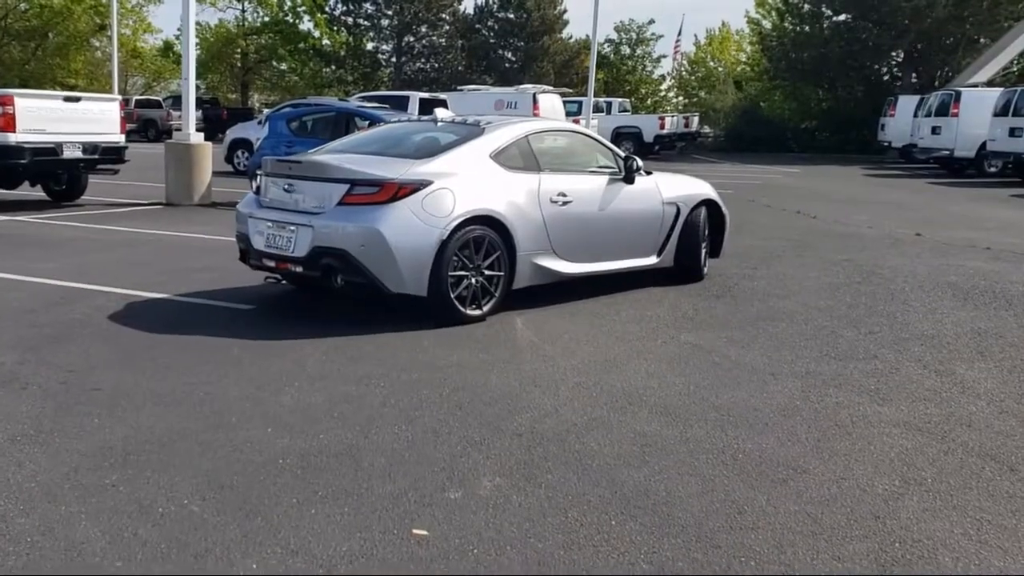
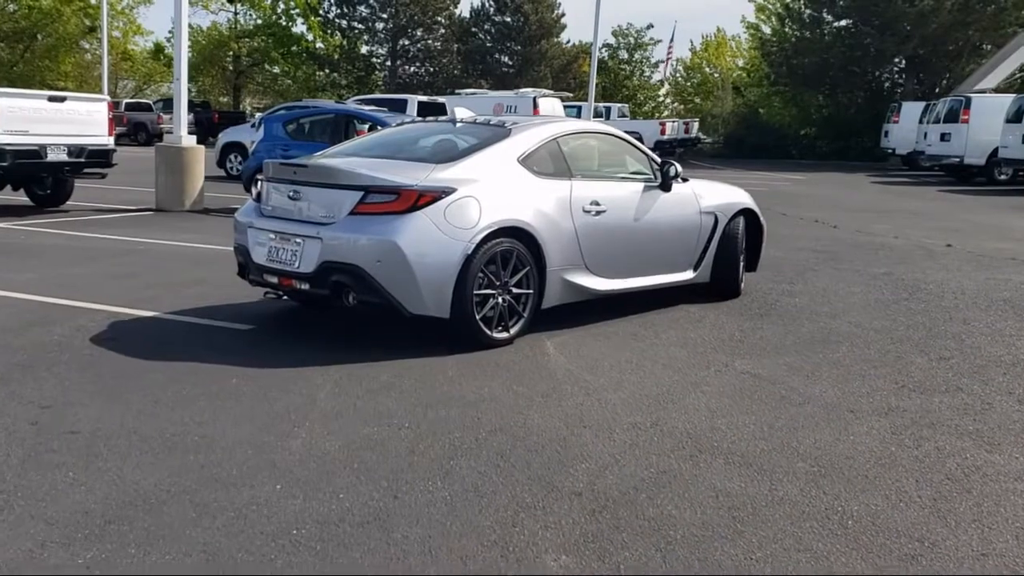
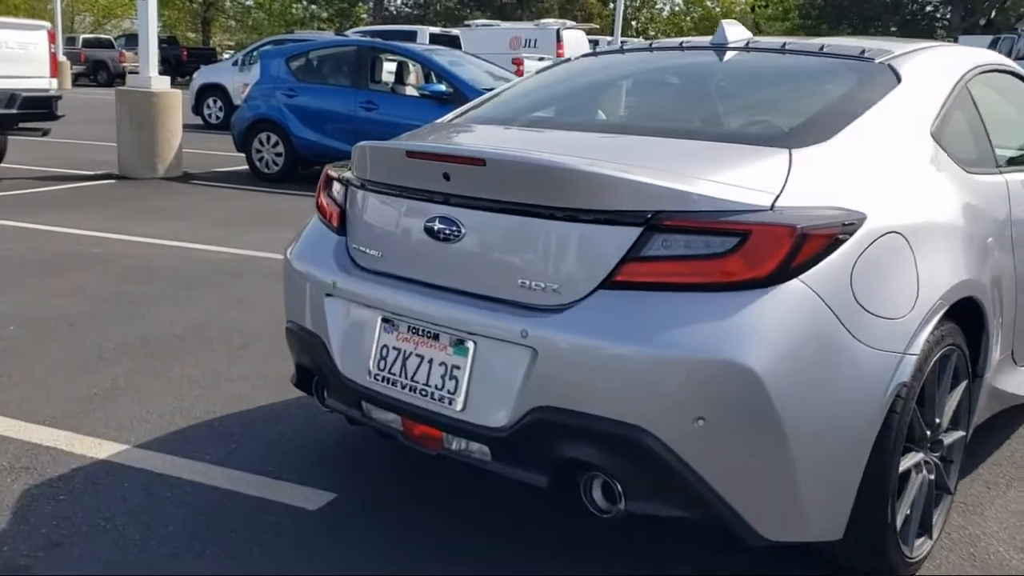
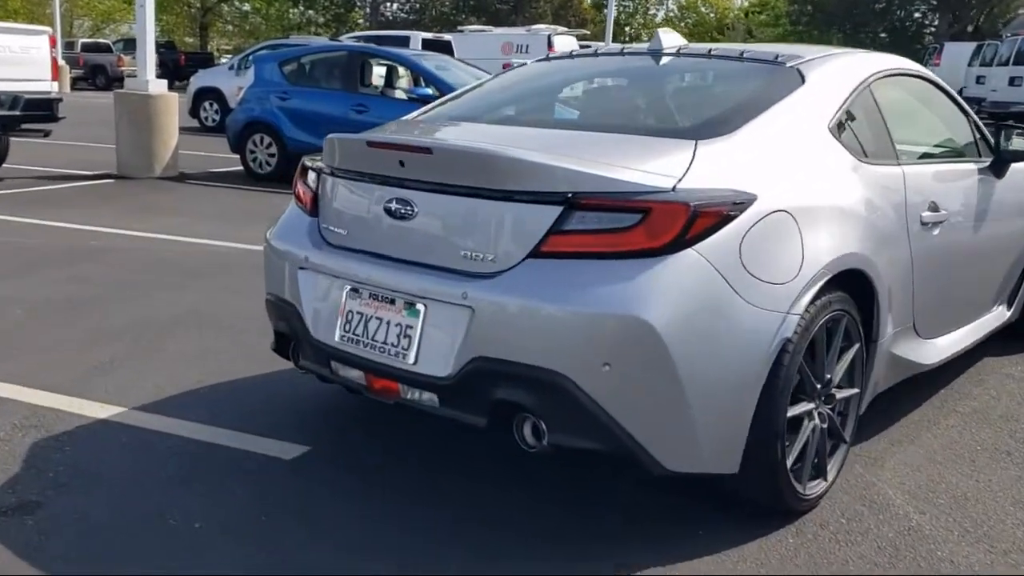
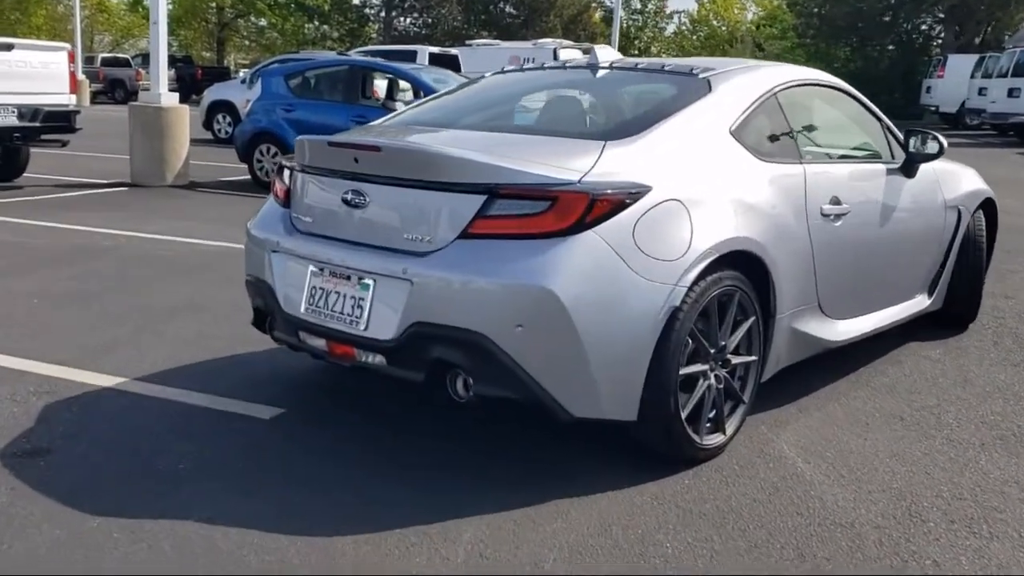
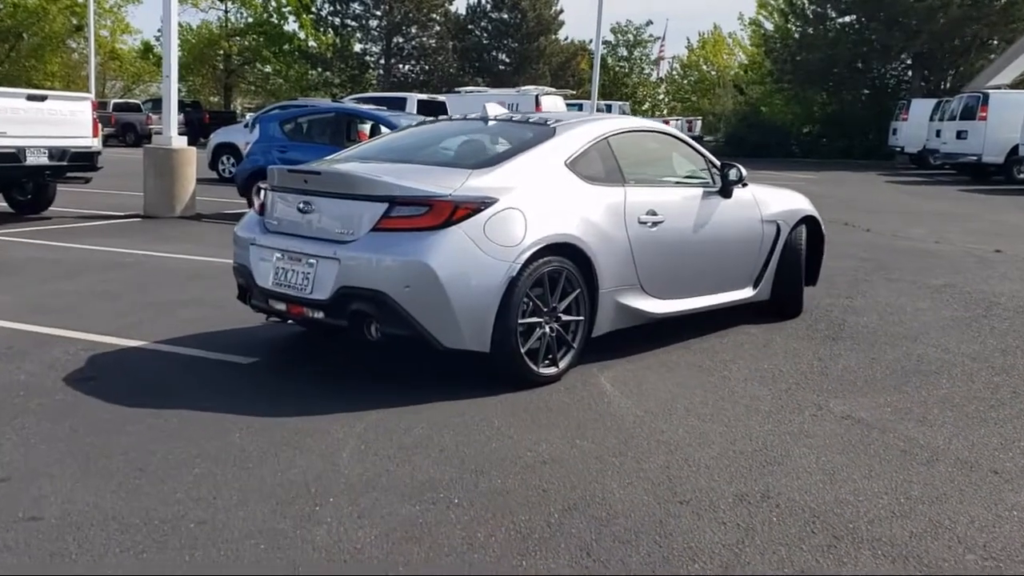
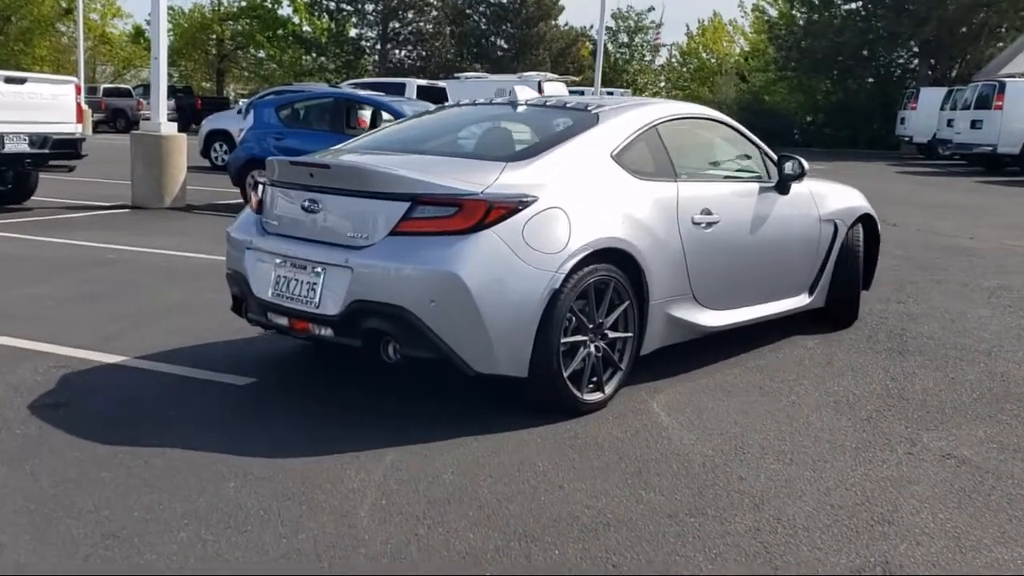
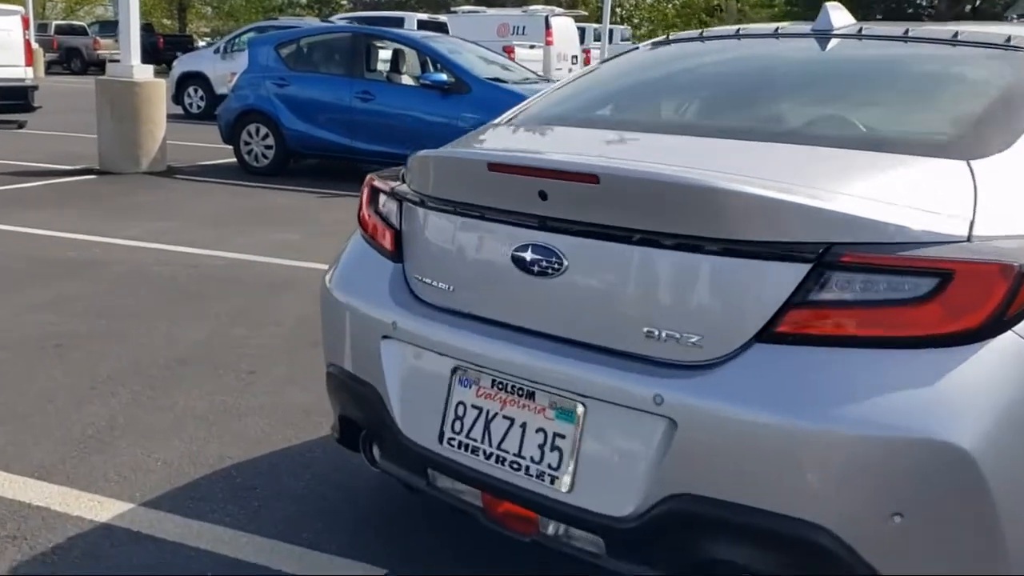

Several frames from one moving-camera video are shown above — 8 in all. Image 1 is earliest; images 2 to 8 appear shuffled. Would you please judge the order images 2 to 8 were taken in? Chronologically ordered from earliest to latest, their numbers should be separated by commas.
2, 6, 7, 5, 4, 3, 8
